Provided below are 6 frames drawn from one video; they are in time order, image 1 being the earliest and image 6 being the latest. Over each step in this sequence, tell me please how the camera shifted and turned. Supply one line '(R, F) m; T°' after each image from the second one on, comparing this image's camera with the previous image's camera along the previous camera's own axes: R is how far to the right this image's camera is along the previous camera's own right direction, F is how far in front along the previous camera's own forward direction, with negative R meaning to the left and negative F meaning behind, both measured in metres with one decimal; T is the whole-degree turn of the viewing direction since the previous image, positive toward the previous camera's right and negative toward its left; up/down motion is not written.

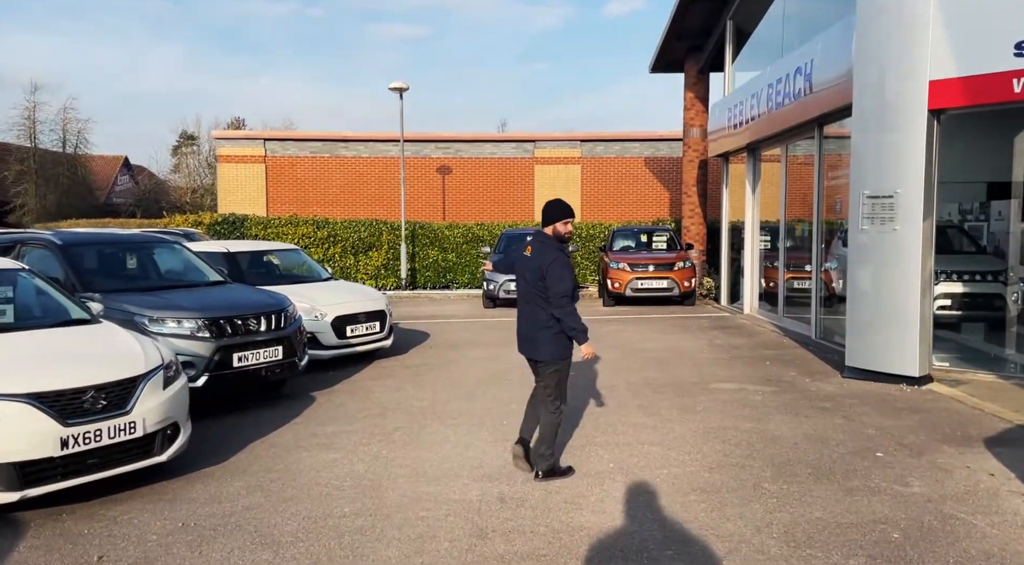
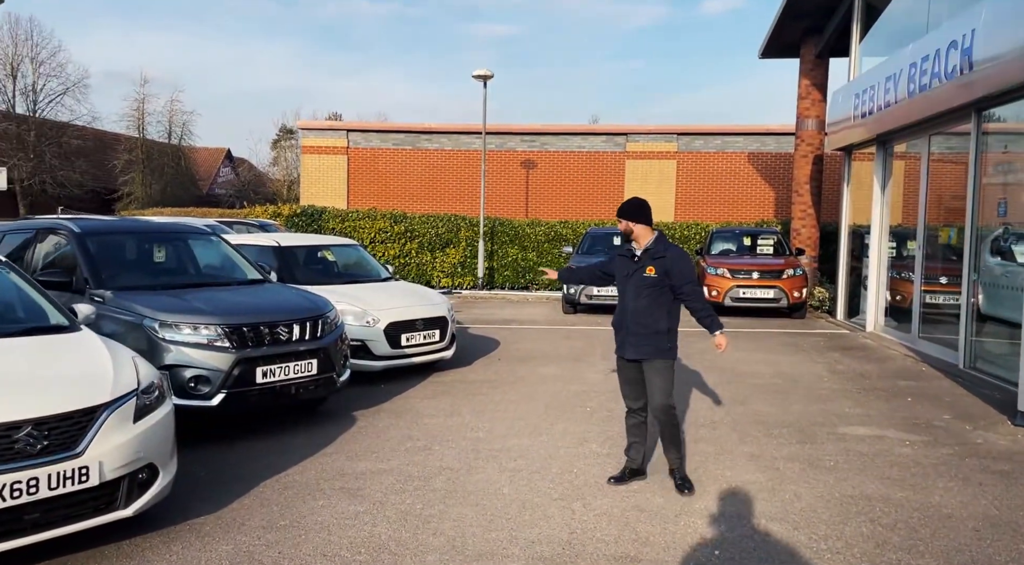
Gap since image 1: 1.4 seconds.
(0.0, +1.3) m; -7°
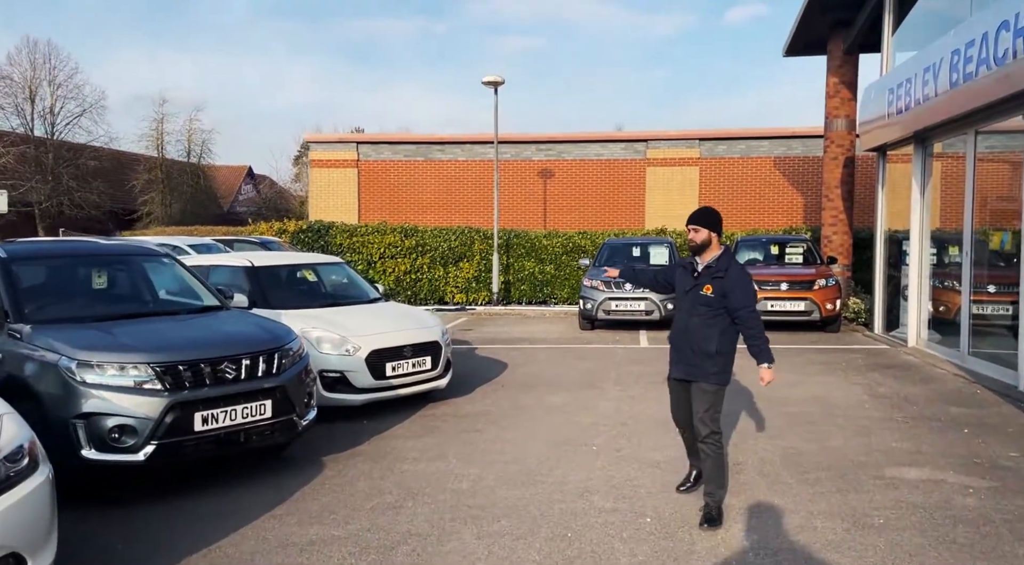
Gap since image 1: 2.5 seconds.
(+0.3, +0.8) m; -2°
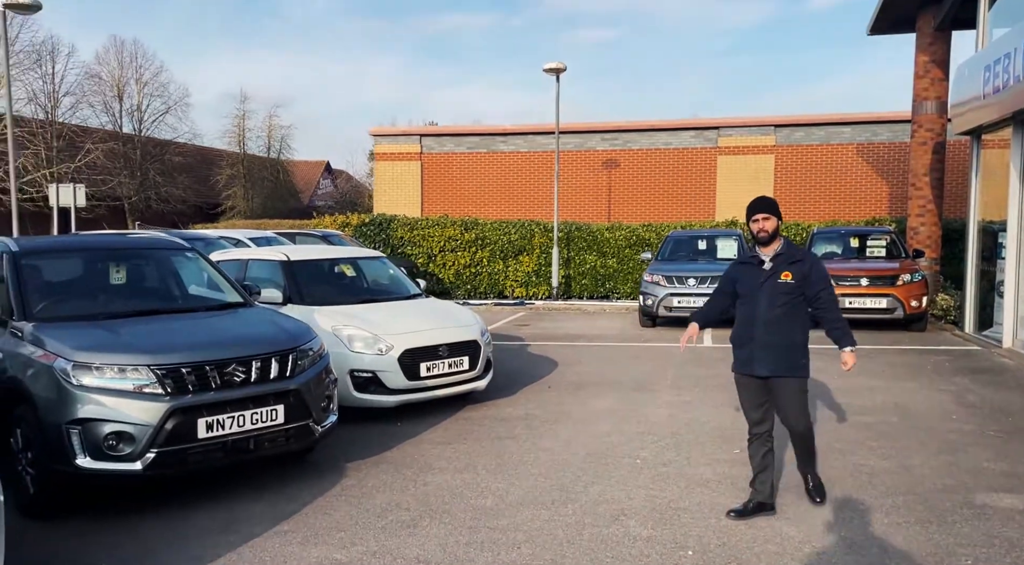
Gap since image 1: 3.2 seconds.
(+0.3, +0.5) m; -5°
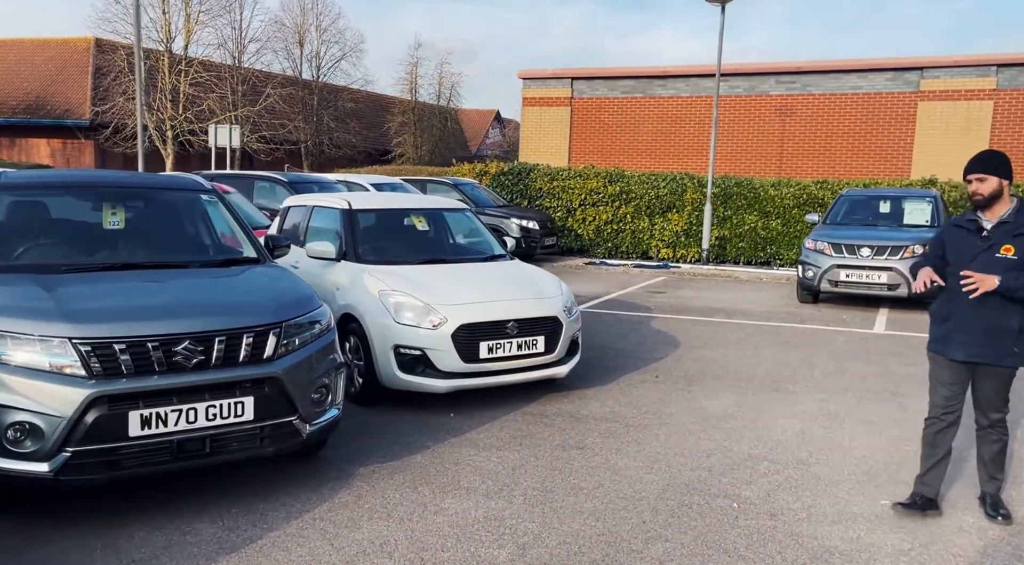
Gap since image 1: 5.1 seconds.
(+0.5, +1.4) m; -12°
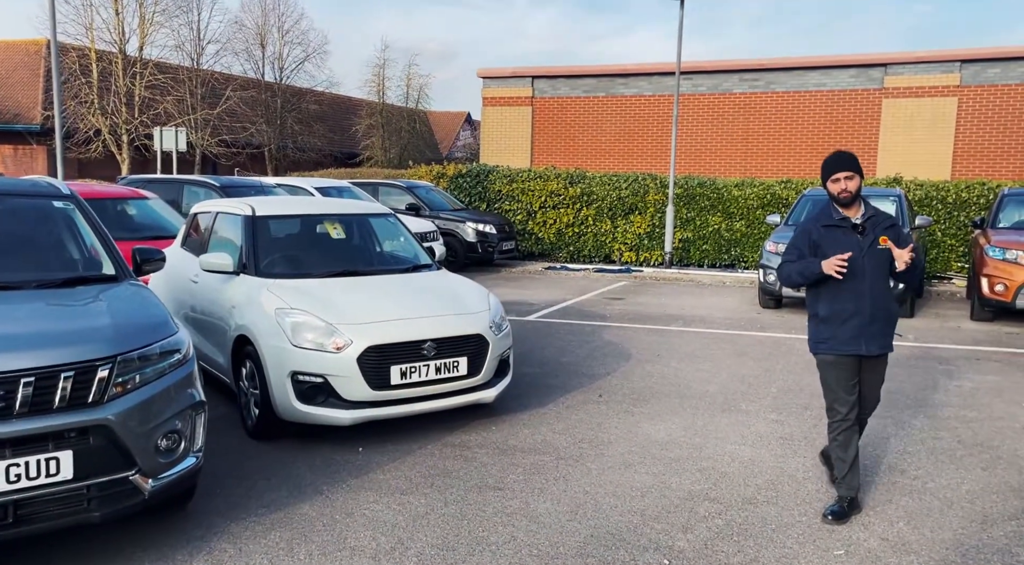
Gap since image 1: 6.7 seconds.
(+0.4, +0.6) m; +2°
